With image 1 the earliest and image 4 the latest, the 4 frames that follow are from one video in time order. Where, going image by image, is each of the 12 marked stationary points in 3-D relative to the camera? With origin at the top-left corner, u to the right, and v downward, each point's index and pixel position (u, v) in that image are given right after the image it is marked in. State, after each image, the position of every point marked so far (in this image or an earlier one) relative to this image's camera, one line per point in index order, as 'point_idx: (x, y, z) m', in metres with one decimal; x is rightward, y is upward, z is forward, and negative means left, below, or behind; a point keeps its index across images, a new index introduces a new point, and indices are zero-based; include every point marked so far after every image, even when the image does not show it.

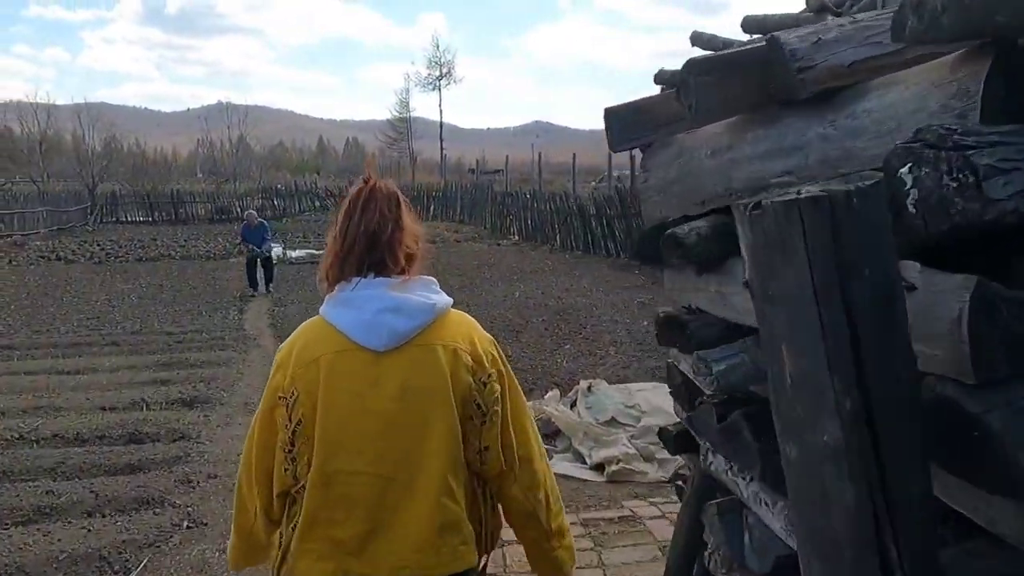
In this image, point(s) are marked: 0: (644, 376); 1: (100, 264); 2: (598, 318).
0: (+1.4, -0.9, +8.0) m
1: (-10.8, +0.6, +19.9) m
2: (+1.2, -0.4, +11.0) m
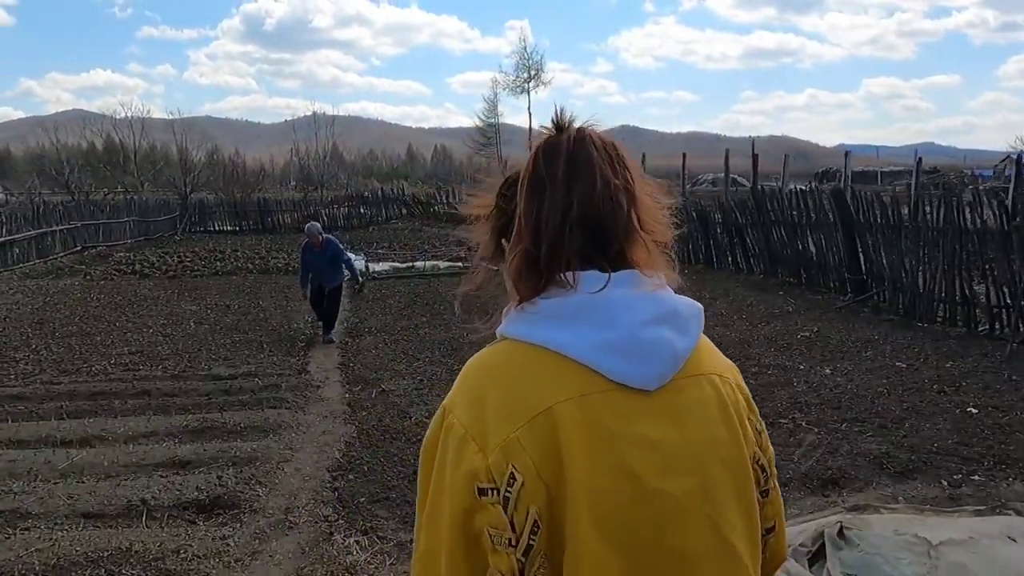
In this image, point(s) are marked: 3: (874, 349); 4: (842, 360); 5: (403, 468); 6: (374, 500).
0: (+2.5, -1.3, +5.4) m
1: (-8.2, +0.2, +18.5) m
2: (+2.7, -0.8, +8.3) m
3: (+4.2, -0.7, +8.7) m
4: (+3.6, -0.8, +8.3) m
5: (-0.8, -1.3, +5.5) m
6: (-0.9, -1.4, +4.9) m
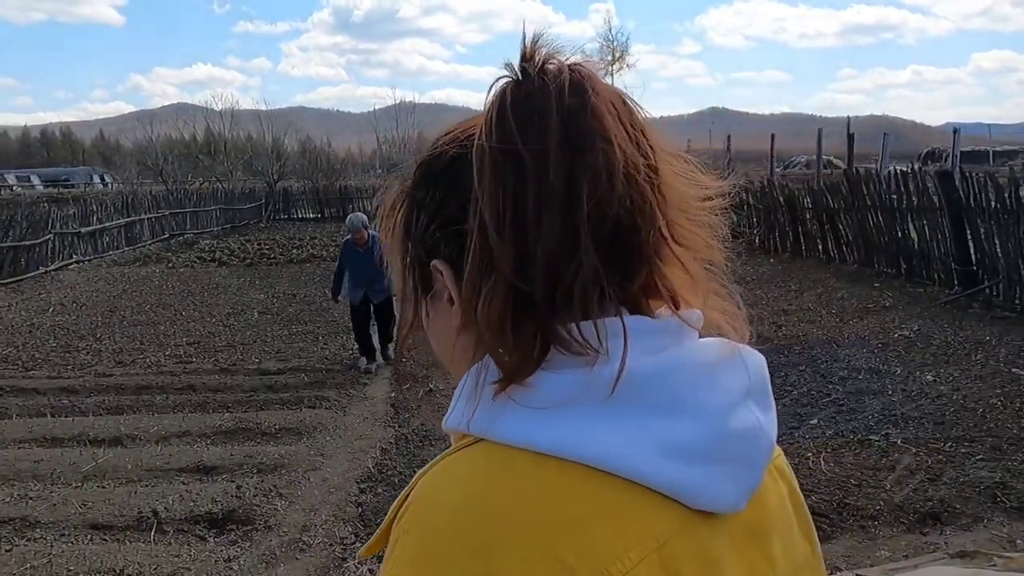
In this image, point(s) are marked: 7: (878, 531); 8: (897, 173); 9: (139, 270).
0: (+2.8, -1.3, +4.5) m
1: (-6.5, +0.5, +18.7) m
2: (+3.3, -0.8, +7.4) m
3: (+4.8, -0.6, +7.7) m
4: (+4.2, -0.7, +7.3) m
5: (-0.5, -1.3, +5.0) m
6: (-0.7, -1.4, +4.5) m
7: (+2.1, -1.4, +4.3) m
8: (+5.9, +1.8, +11.6) m
9: (-8.8, +0.4, +17.9) m
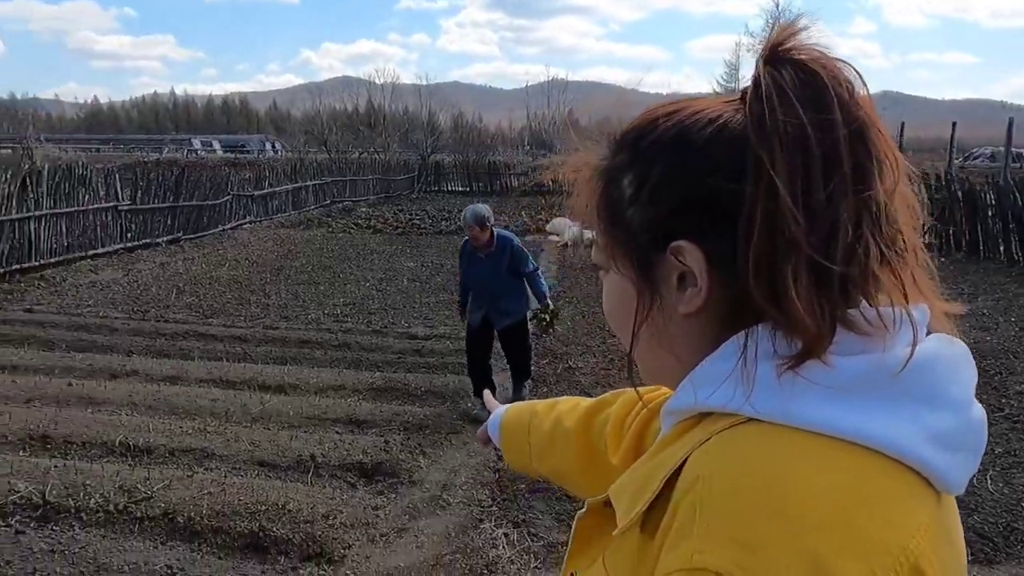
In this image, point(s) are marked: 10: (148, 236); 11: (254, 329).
0: (+3.5, -1.4, +4.0) m
1: (-2.9, +1.4, +19.6) m
2: (+4.6, -0.8, +6.8) m
3: (+6.1, -0.8, +6.7) m
4: (+5.4, -0.9, +6.5) m
5: (+0.4, -1.1, +5.1) m
6: (+0.1, -1.2, +4.6) m
7: (+2.8, -1.4, +4.0) m
8: (+8.1, +1.6, +10.4) m
9: (-5.3, +1.4, +19.2) m
10: (-7.0, +1.0, +14.6) m
11: (-2.9, -0.5, +8.5) m
